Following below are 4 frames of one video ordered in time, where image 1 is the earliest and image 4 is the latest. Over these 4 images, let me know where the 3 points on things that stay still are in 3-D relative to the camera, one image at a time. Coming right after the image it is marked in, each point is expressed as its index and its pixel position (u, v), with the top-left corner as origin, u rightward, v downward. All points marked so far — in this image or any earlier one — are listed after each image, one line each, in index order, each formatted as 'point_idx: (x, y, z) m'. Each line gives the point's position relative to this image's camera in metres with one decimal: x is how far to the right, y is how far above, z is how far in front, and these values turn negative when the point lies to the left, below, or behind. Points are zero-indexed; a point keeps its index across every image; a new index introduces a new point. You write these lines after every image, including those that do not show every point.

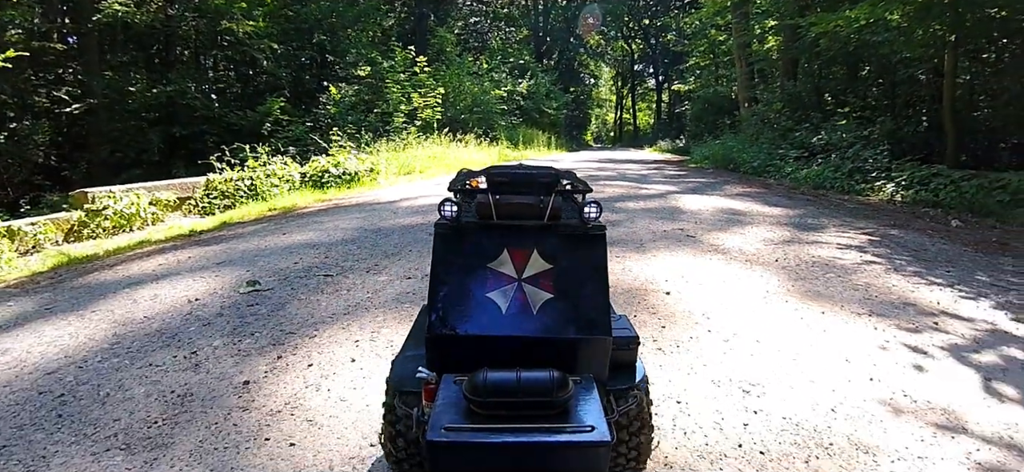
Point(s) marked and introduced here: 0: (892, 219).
0: (+4.3, +0.2, +6.7) m
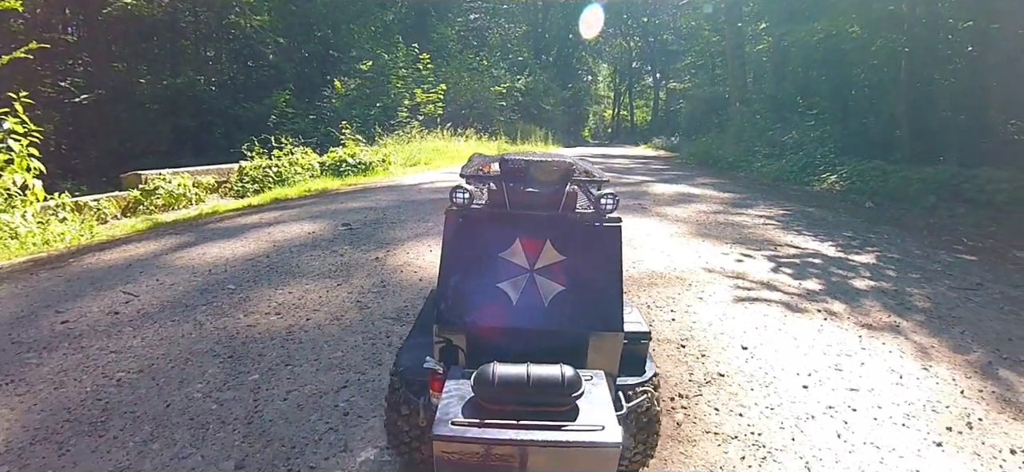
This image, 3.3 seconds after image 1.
0: (+4.3, +0.5, +8.0) m
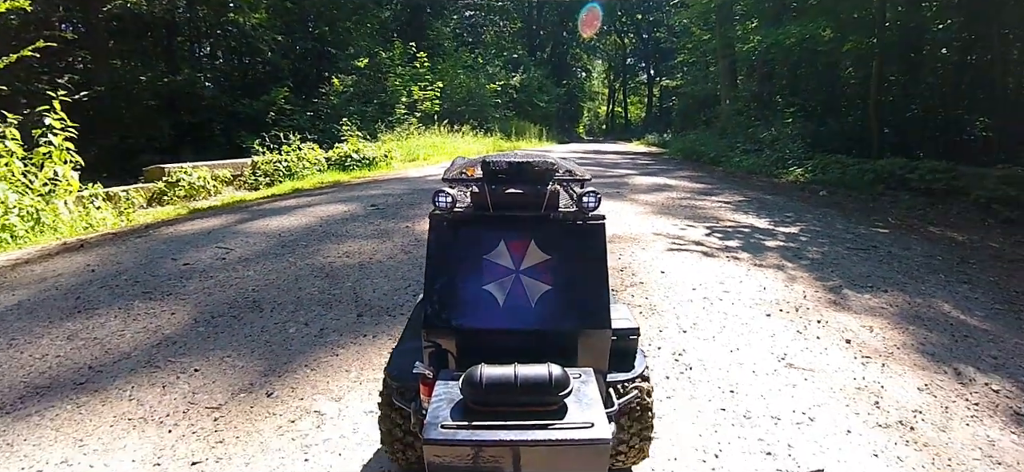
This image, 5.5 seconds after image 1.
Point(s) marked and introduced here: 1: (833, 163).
0: (+4.2, +0.7, +9.0) m
1: (+6.2, +1.4, +10.9) m
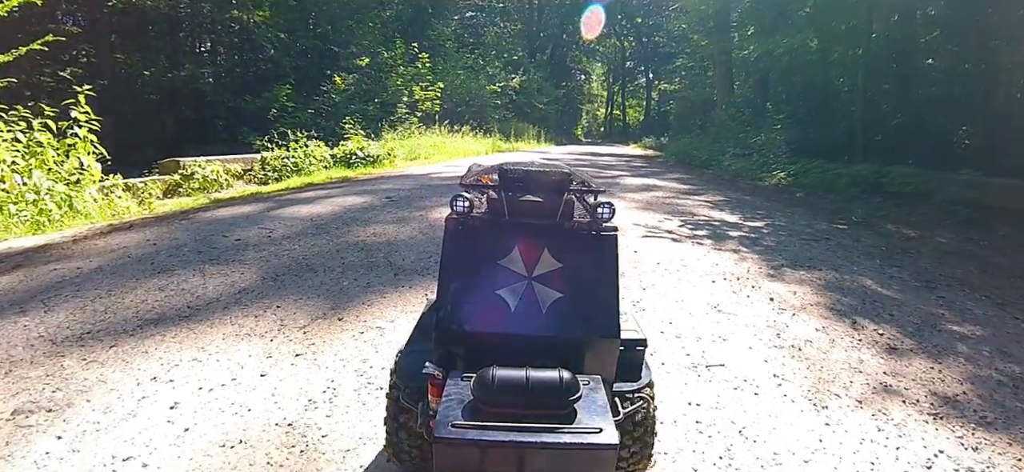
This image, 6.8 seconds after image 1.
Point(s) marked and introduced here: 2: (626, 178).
0: (+4.2, +0.7, +9.6) m
1: (+6.2, +1.4, +11.6) m
2: (+2.2, +1.1, +11.0) m
